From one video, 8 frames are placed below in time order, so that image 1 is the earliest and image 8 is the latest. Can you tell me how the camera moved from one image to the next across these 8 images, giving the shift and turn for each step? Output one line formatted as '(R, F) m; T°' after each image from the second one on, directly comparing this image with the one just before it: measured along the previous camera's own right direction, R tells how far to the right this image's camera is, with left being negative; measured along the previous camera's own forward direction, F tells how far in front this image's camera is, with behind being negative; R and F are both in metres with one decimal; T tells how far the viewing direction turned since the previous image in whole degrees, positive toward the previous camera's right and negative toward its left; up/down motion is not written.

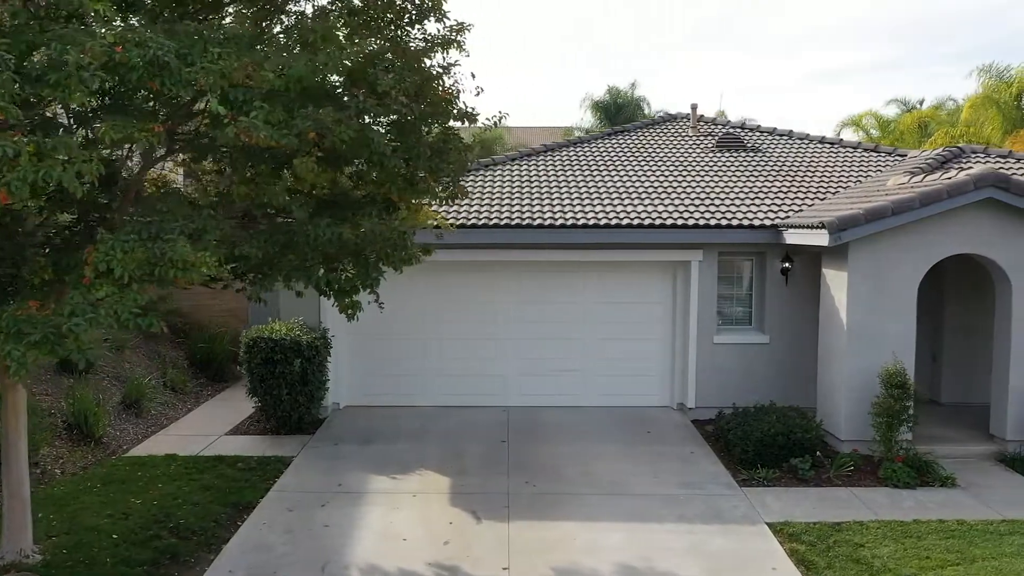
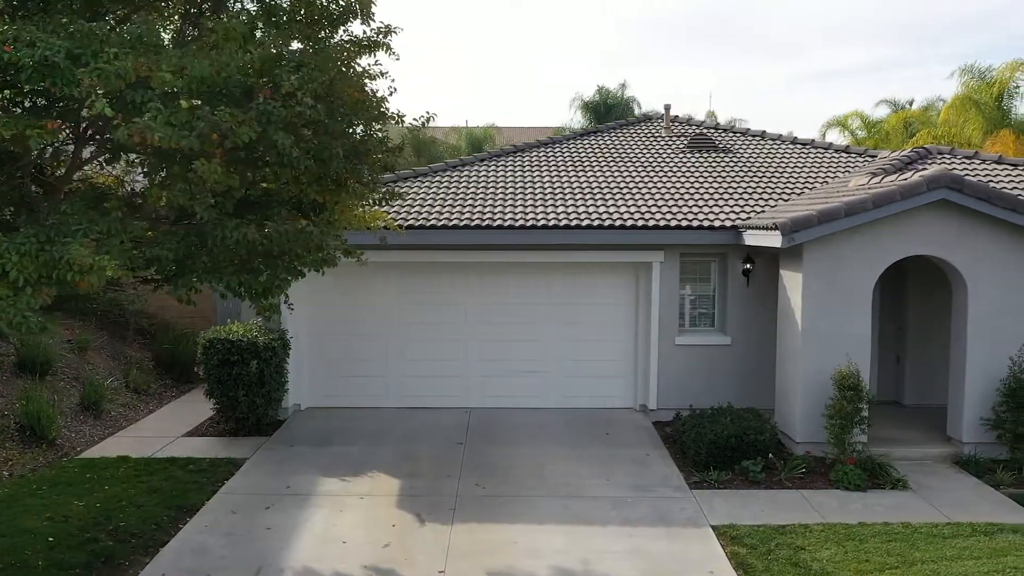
(+0.7, 0.0) m; 0°
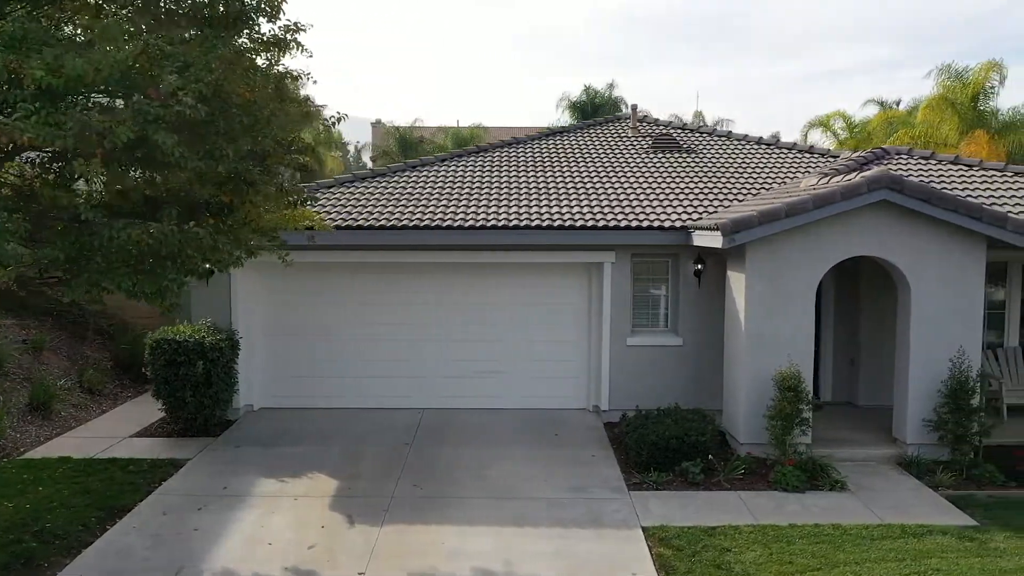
(+0.8, 0.0) m; 0°
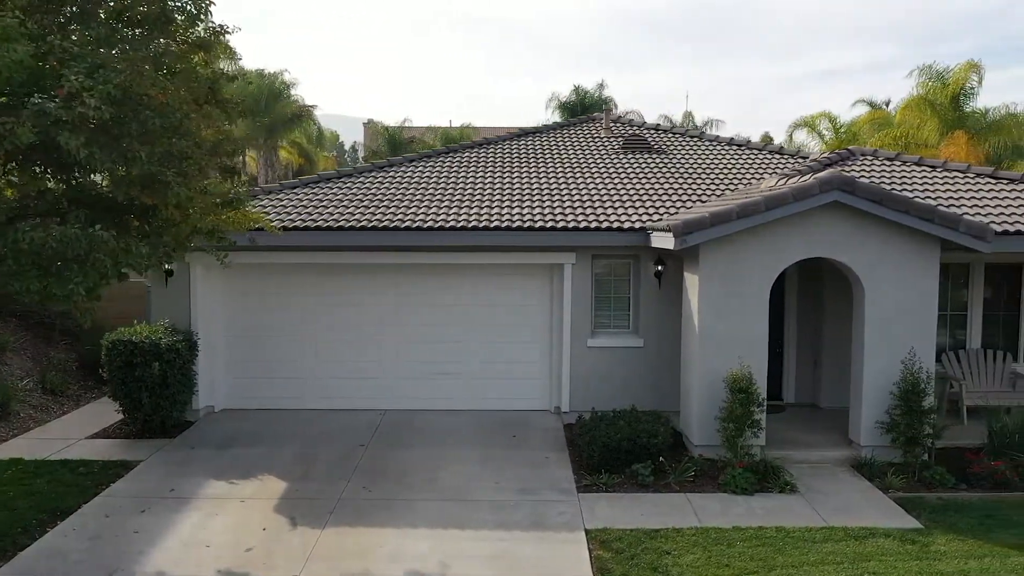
(+0.7, 0.0) m; 0°
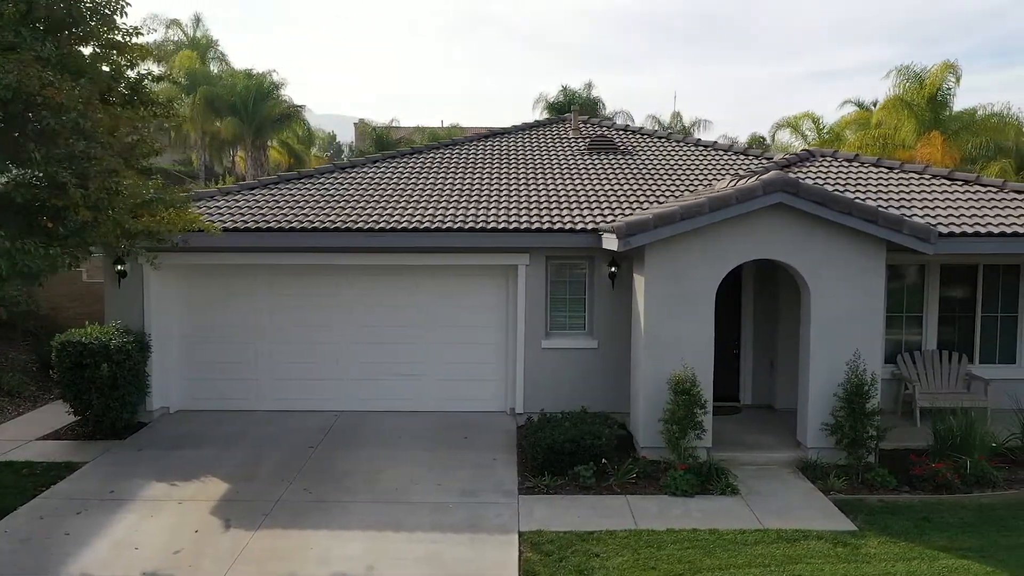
(+0.8, 0.0) m; 0°
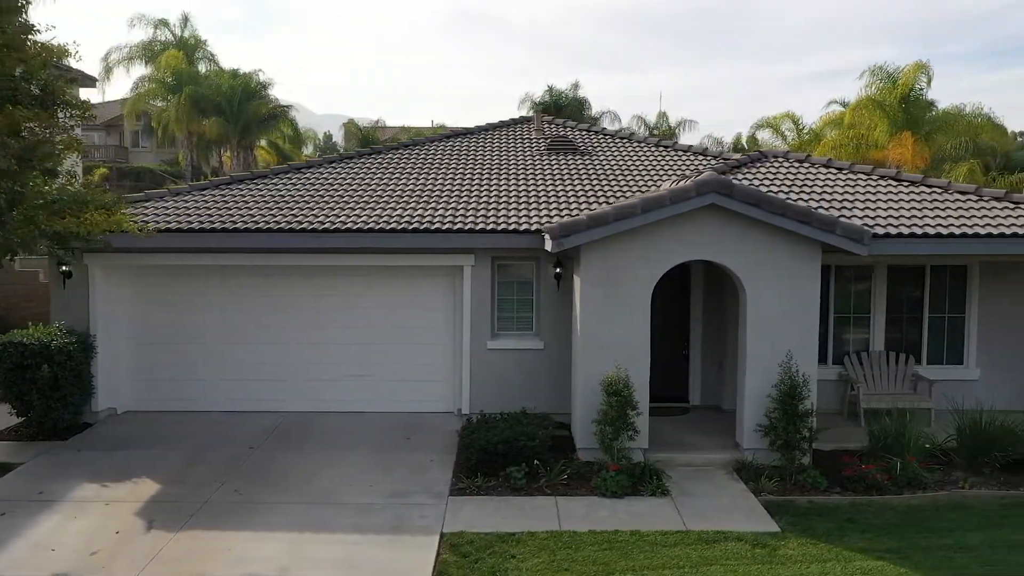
(+0.9, 0.0) m; 0°
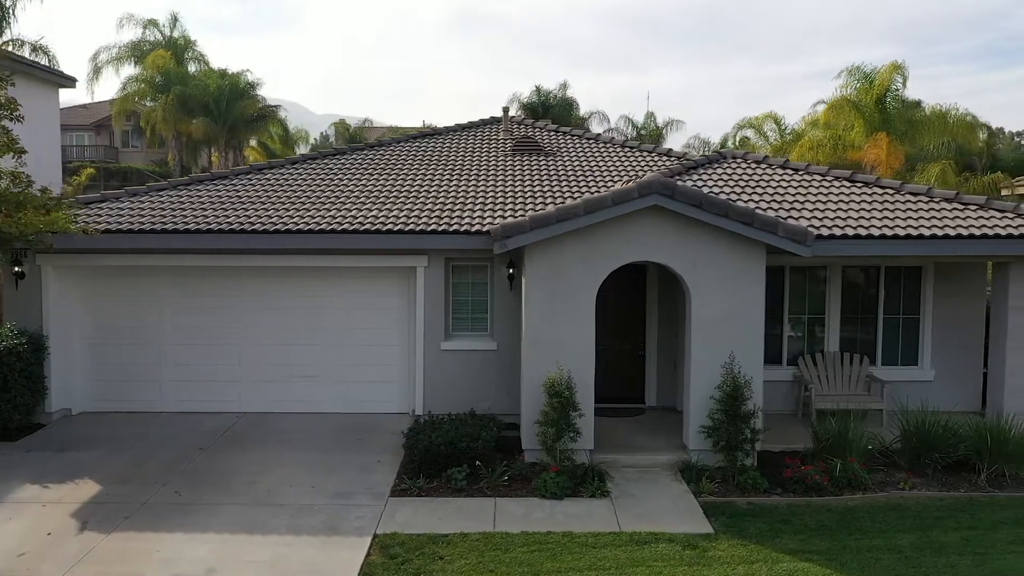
(+0.8, 0.0) m; 0°
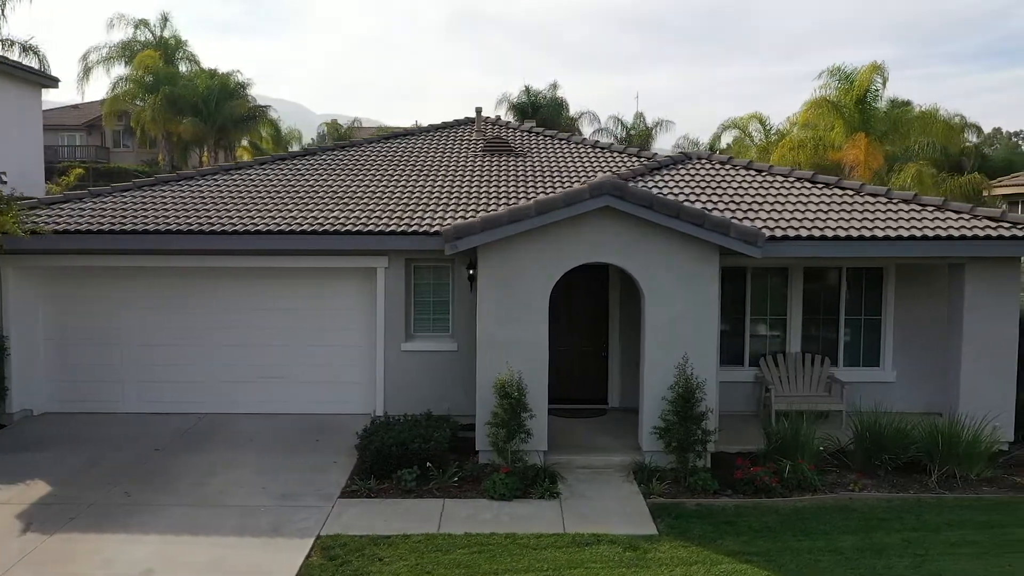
(+0.7, 0.0) m; 0°
